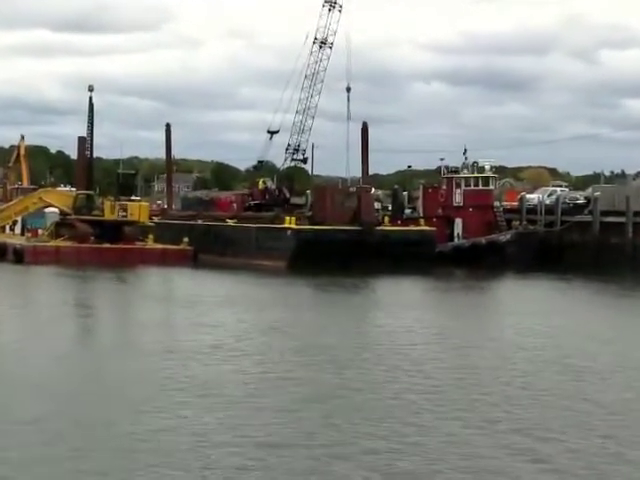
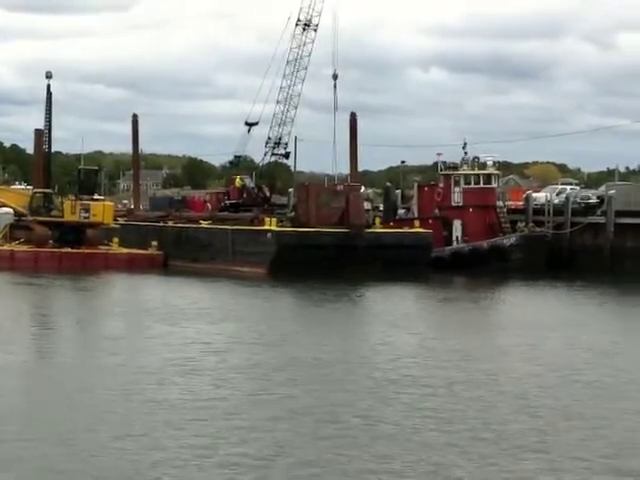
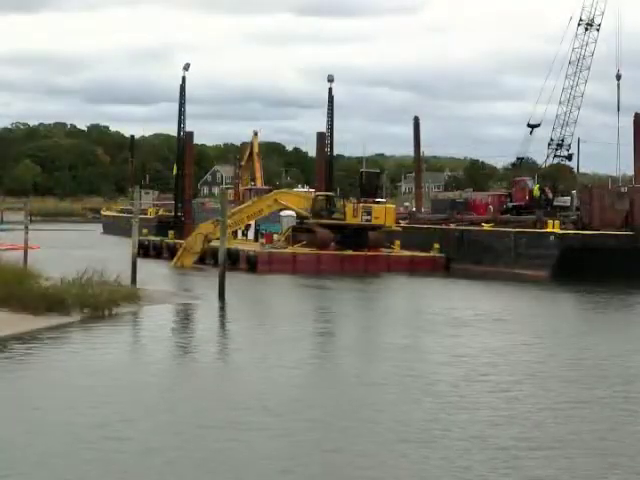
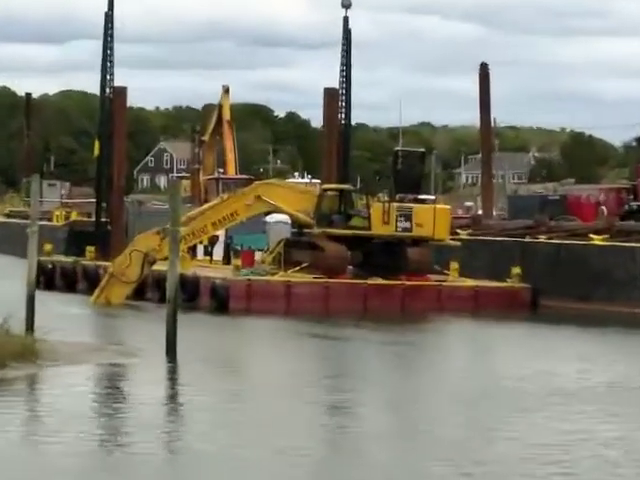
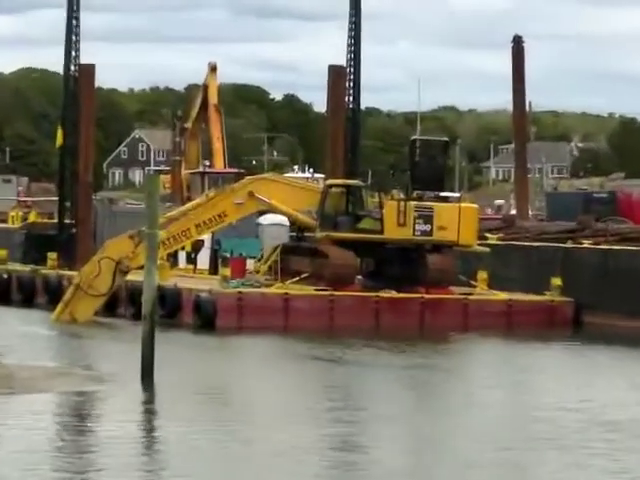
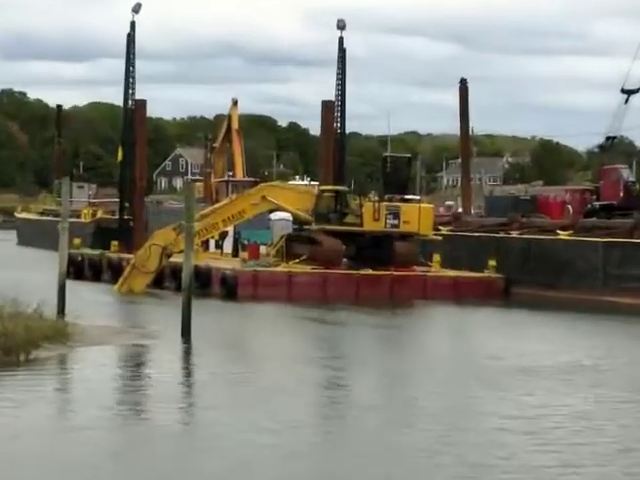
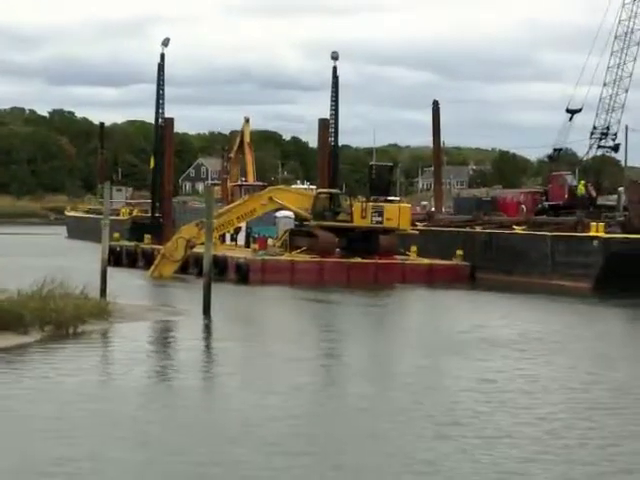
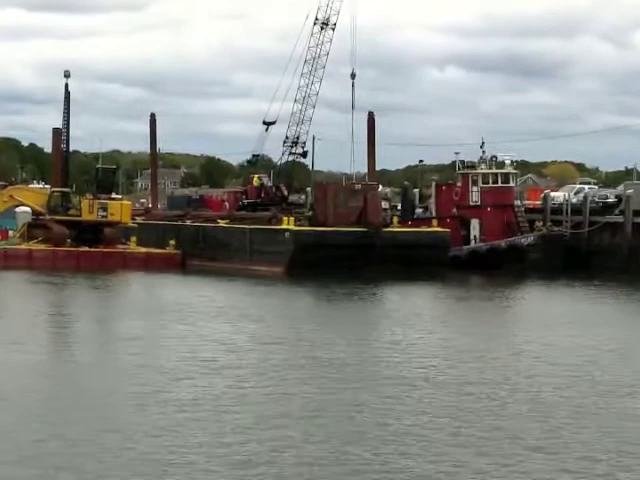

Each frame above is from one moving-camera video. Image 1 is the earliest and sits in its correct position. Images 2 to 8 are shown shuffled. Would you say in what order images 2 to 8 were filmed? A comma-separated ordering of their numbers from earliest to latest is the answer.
8, 2, 3, 7, 6, 4, 5
